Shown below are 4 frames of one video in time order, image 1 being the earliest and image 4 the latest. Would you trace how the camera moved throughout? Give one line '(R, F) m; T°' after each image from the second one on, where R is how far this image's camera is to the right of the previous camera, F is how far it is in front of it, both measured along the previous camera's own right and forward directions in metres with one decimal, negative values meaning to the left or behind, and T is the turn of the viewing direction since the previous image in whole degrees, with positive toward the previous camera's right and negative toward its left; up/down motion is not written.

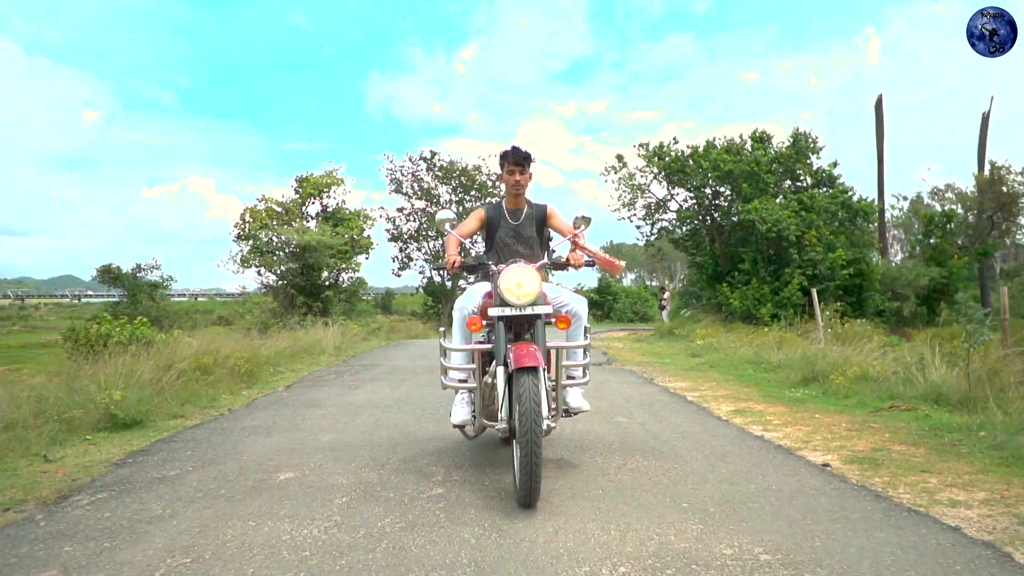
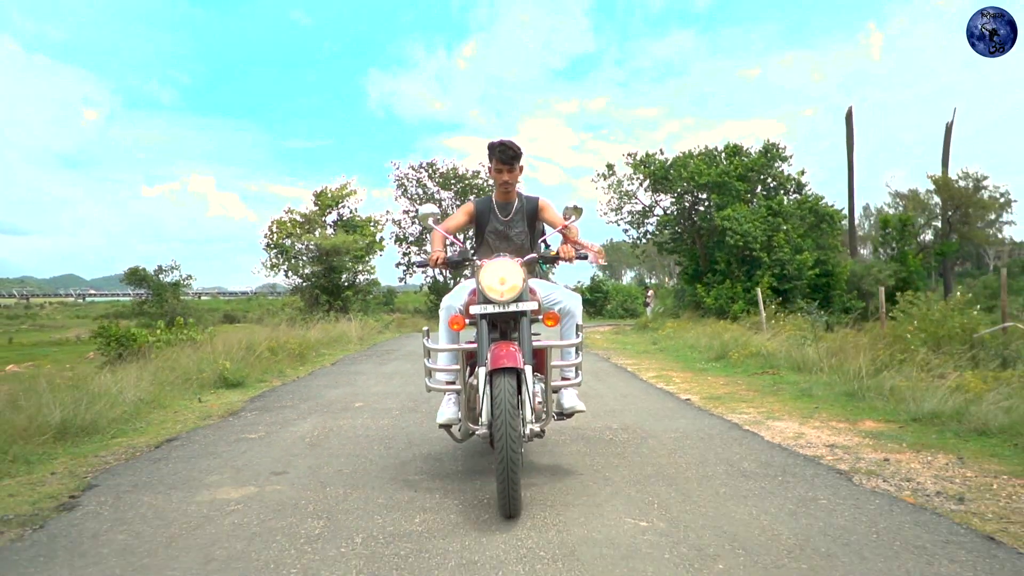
(+0.1, -0.9) m; 0°
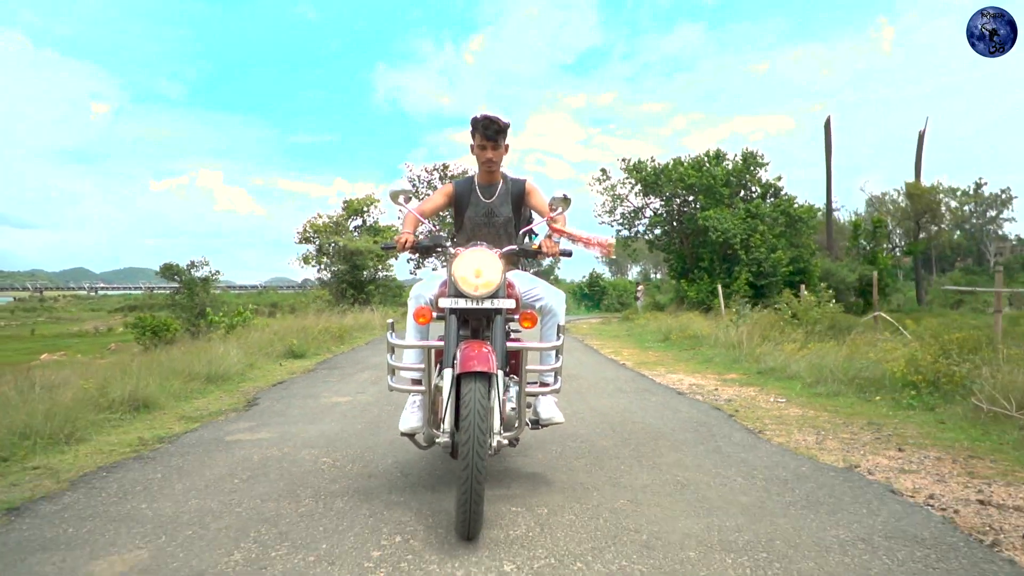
(+0.1, -1.0) m; -1°
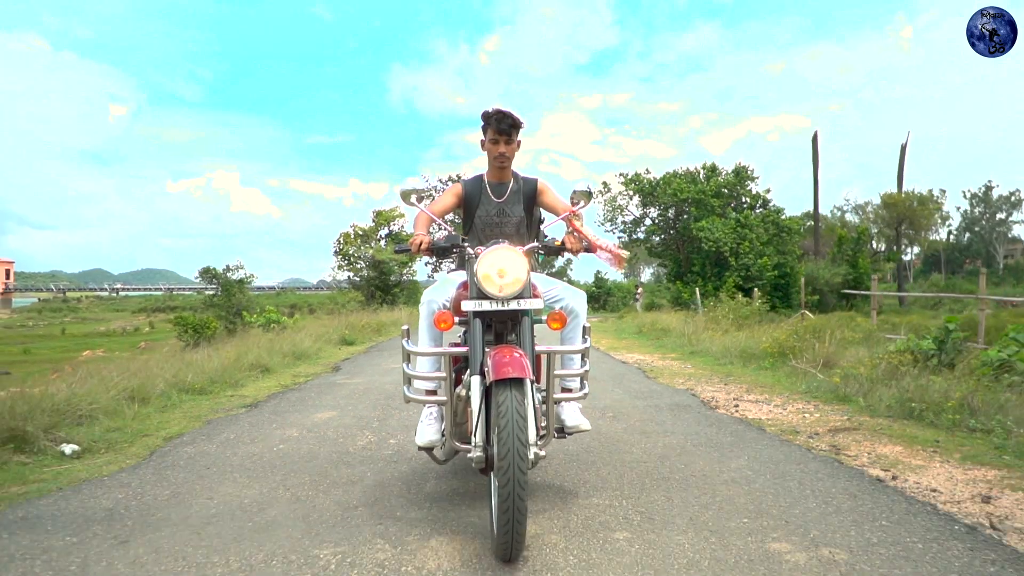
(+0.1, -1.1) m; -1°
